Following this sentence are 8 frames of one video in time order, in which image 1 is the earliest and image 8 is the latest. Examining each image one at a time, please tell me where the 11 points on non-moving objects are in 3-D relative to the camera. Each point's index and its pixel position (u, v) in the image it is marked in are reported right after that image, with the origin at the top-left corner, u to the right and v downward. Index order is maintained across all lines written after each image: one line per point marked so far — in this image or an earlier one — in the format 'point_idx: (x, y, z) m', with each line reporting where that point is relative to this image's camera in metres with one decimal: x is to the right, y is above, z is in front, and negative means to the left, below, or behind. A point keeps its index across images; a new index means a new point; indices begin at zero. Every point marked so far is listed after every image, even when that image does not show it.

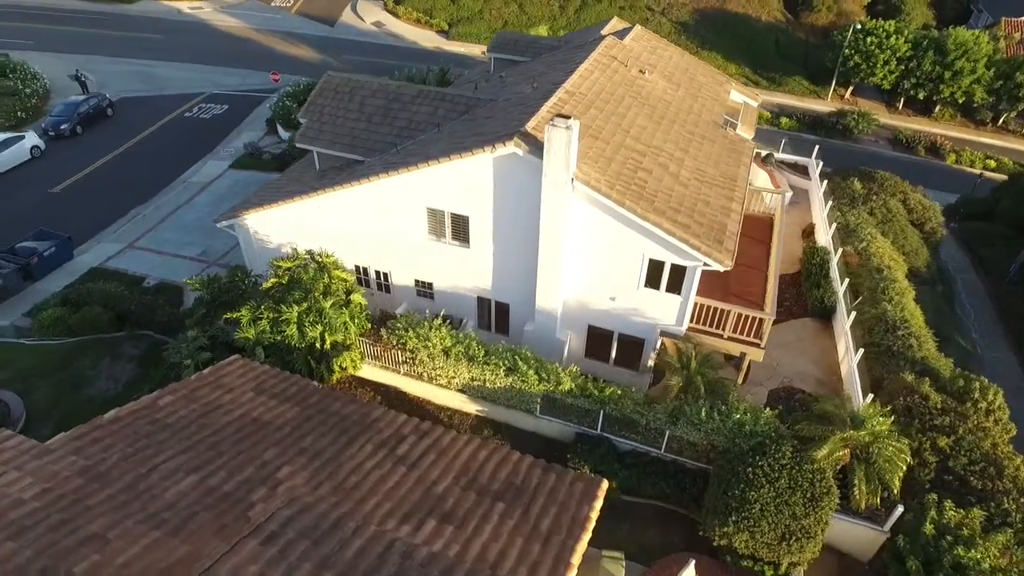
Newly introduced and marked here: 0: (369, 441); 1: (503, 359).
0: (-3.2, -3.5, +13.9) m
1: (-0.3, -2.0, +17.5) m
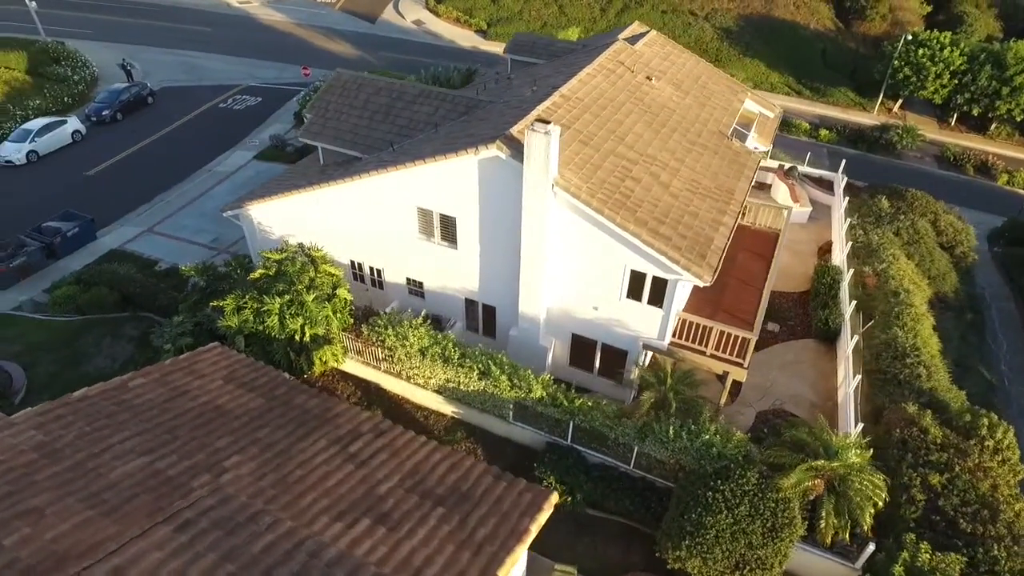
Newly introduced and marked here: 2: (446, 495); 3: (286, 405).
0: (-4.3, -3.4, +14.0) m
1: (-1.0, -2.1, +17.4) m
2: (-1.4, -4.3, +12.8) m
3: (-5.5, -2.8, +14.9) m
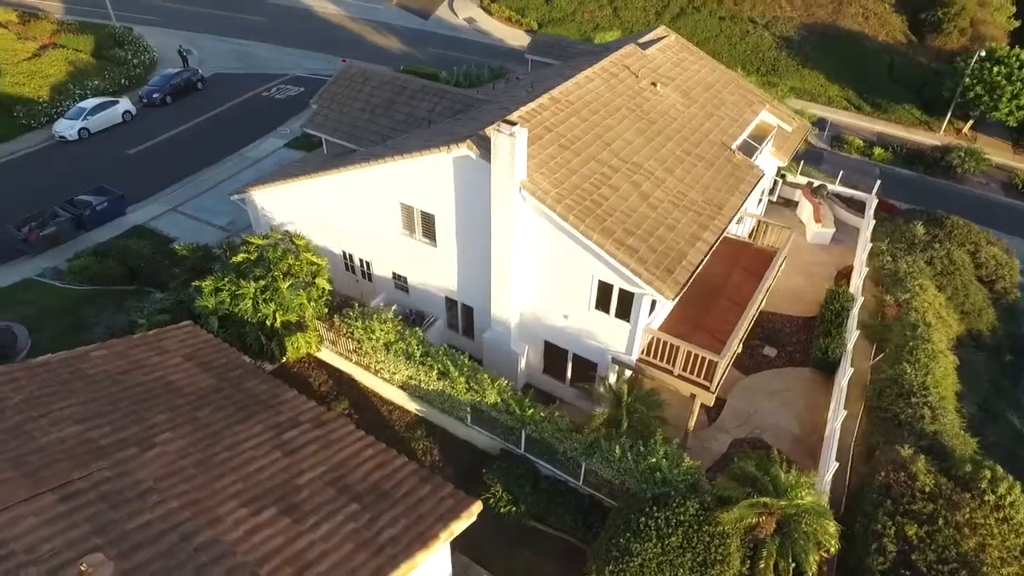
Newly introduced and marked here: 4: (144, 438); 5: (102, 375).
0: (-5.8, -3.1, +14.2) m
1: (-2.1, -2.1, +17.3) m
2: (-3.1, -4.3, +12.7) m
3: (-6.9, -2.5, +15.2) m
4: (-7.7, -3.2, +12.8) m
5: (-9.7, -2.1, +14.5) m
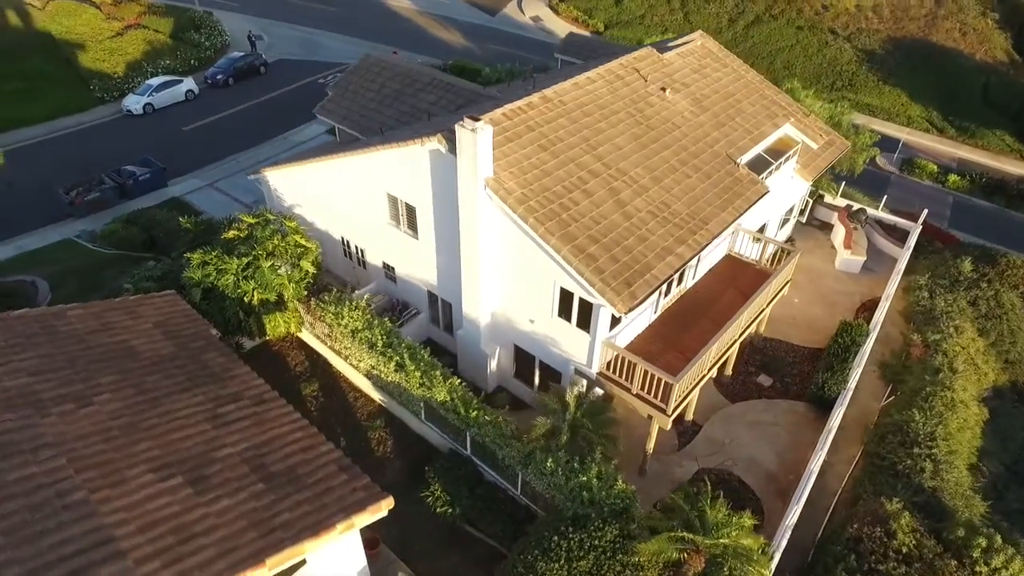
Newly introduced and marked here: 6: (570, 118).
0: (-7.3, -2.5, +14.6) m
1: (-3.3, -1.9, +17.2) m
2: (-4.9, -3.9, +12.8) m
3: (-8.2, -1.8, +15.8) m
4: (-9.4, -2.4, +13.4) m
5: (-11.1, -1.1, +15.4) m
6: (+1.7, +5.0, +18.0) m
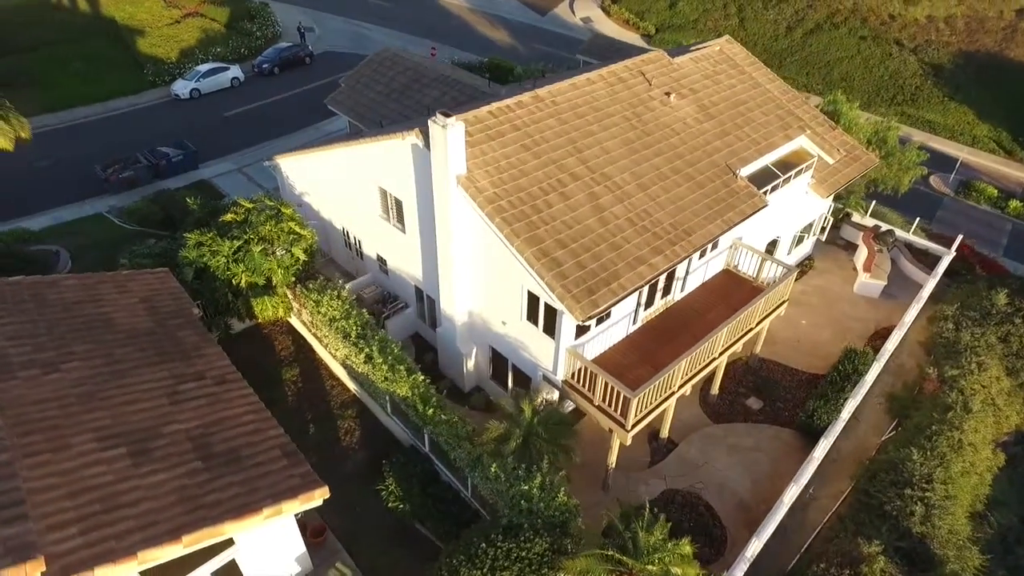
0: (-8.4, -2.0, +15.0) m
1: (-4.1, -1.6, +17.3) m
2: (-6.3, -3.5, +13.1) m
3: (-9.2, -1.2, +16.3) m
4: (-10.5, -1.7, +14.1) m
5: (-12.0, -0.3, +16.2) m
6: (+1.4, +4.8, +17.7) m
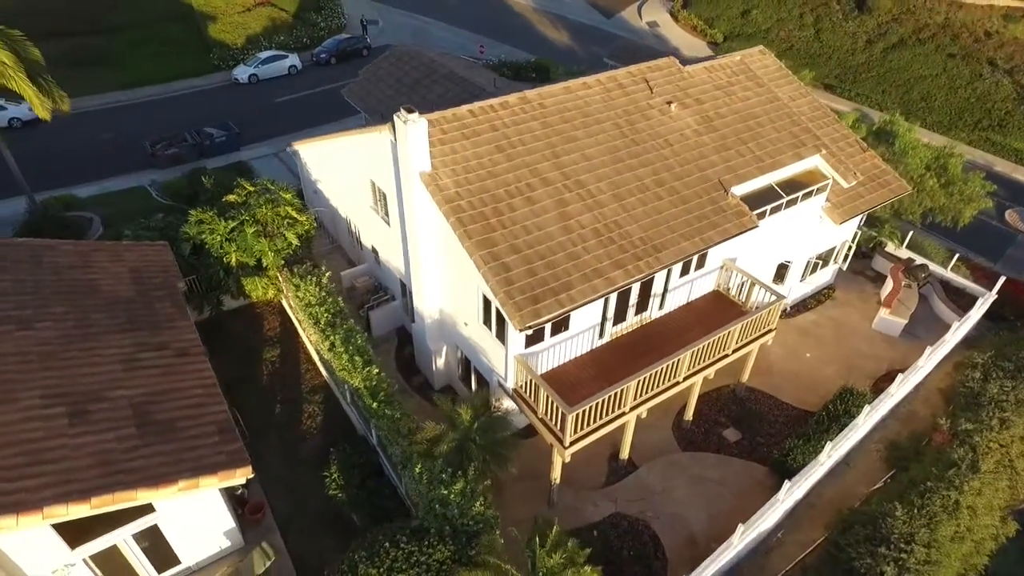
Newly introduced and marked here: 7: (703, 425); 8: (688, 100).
0: (-9.7, -1.3, +15.8) m
1: (-5.1, -1.3, +17.6) m
2: (-7.9, -3.0, +13.6) m
3: (-10.2, -0.4, +17.1) m
4: (-11.9, -0.8, +15.1) m
5: (-13.0, +0.7, +17.3) m
6: (+0.9, +4.7, +17.3) m
7: (+5.8, -4.1, +18.5) m
8: (+5.6, +5.9, +19.4) m
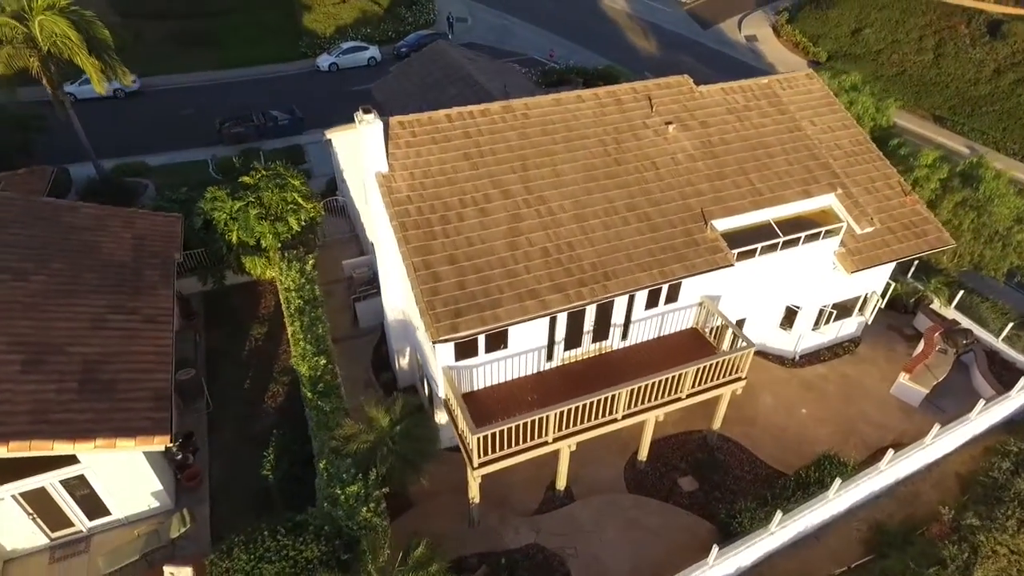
0: (-11.1, -0.3, +17.1) m
1: (-6.3, -0.9, +18.1) m
2: (-9.9, -2.2, +14.7) m
3: (-11.3, +0.6, +18.4) m
4: (-13.3, +0.4, +16.7) m
5: (-13.8, +2.0, +19.1) m
6: (+0.3, +4.2, +16.8) m
7: (+4.2, -5.1, +17.3) m
8: (+5.3, +4.9, +18.1) m
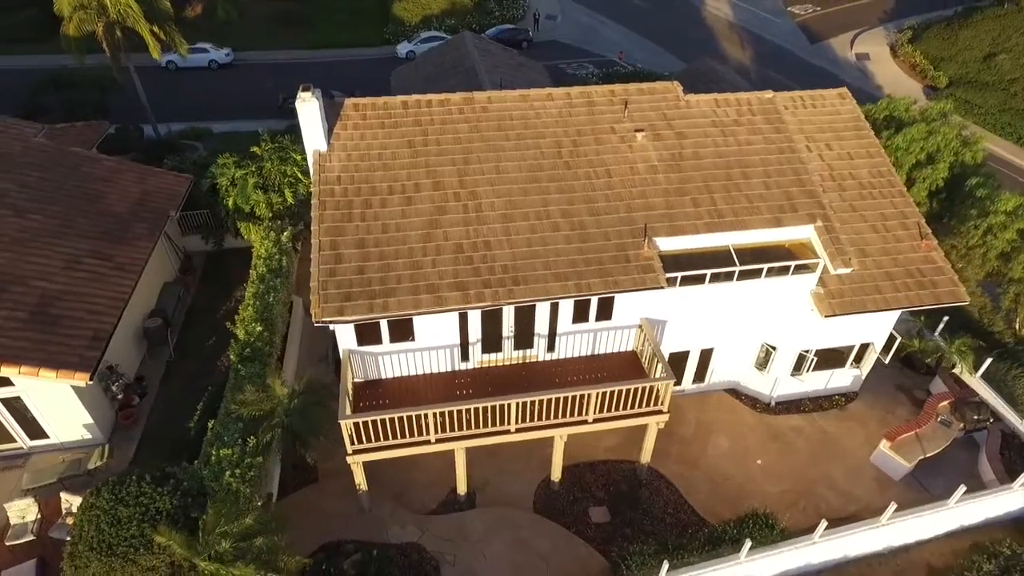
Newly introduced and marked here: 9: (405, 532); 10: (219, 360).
0: (-12.7, +1.3, +18.6) m
1: (-7.9, 0.0, +18.9) m
2: (-12.2, -0.7, +16.1) m
3: (-12.5, +2.2, +20.0) m
4: (-14.8, +2.3, +18.6) m
5: (-14.7, +3.9, +21.0) m
6: (-1.0, +4.3, +16.4) m
7: (+1.6, -5.5, +16.3) m
8: (+4.3, +4.3, +16.8) m
9: (-2.6, -6.1, +15.3) m
10: (-9.4, -2.3, +19.7) m
